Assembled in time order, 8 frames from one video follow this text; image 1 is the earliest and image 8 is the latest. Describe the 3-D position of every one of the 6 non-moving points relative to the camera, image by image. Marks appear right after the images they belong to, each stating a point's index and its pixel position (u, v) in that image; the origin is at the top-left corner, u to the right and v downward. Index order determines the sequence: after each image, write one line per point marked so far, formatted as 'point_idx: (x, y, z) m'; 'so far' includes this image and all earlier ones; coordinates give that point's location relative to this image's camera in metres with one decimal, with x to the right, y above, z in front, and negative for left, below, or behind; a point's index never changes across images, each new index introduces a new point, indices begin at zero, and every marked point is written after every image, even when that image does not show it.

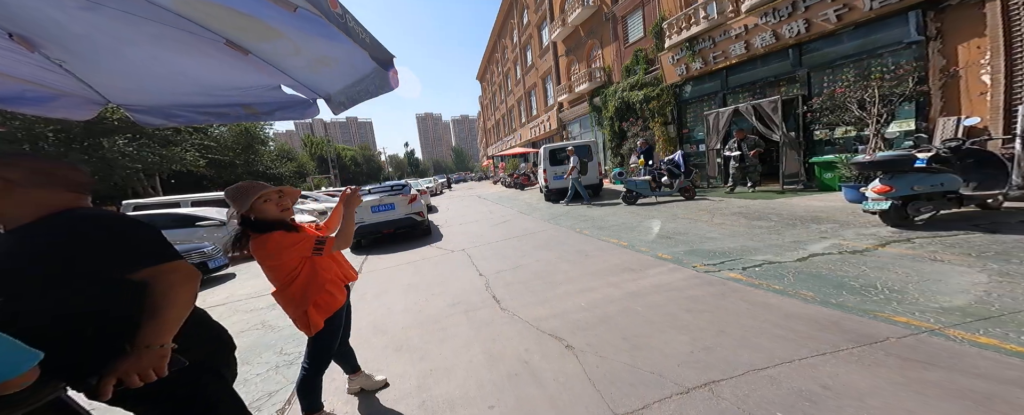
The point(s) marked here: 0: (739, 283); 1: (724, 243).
0: (+1.5, -0.5, +2.1) m
1: (+2.0, -0.4, +2.8) m
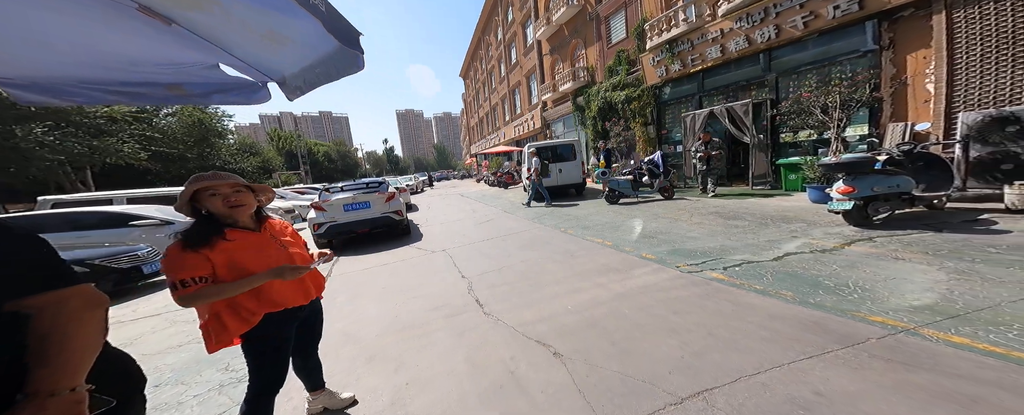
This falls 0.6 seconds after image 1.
0: (+1.4, -0.5, +2.1) m
1: (+1.8, -0.4, +2.9) m
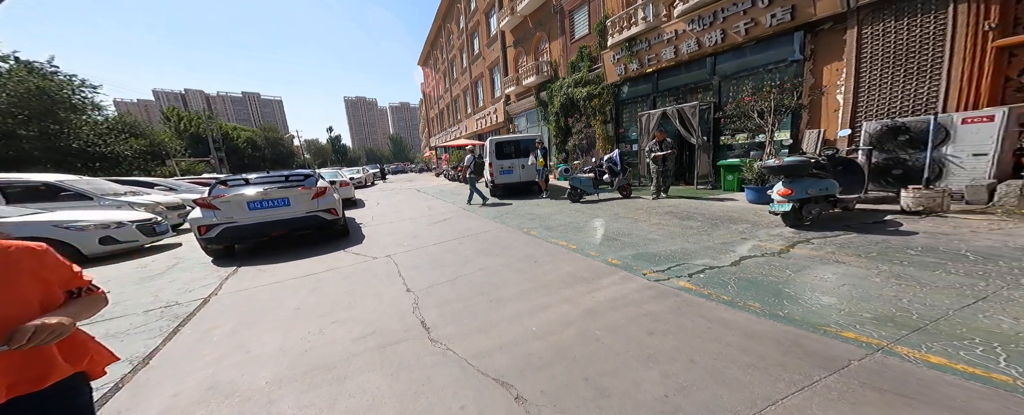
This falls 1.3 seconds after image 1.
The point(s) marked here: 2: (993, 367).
0: (+1.1, -0.6, +2.0) m
1: (+1.4, -0.4, +2.9) m
2: (+1.6, -0.5, +1.1) m
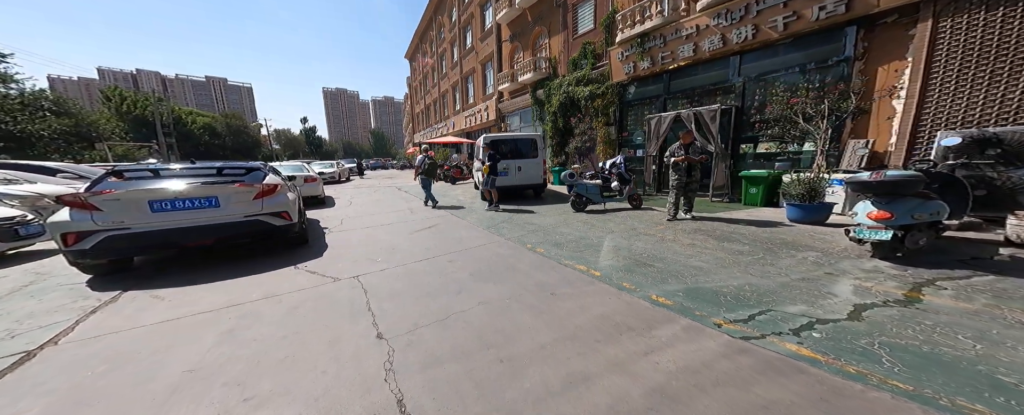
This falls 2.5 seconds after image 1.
0: (+1.3, -0.7, +1.3) m
1: (+1.5, -0.6, +2.1) m
2: (+1.9, -0.7, +0.4) m
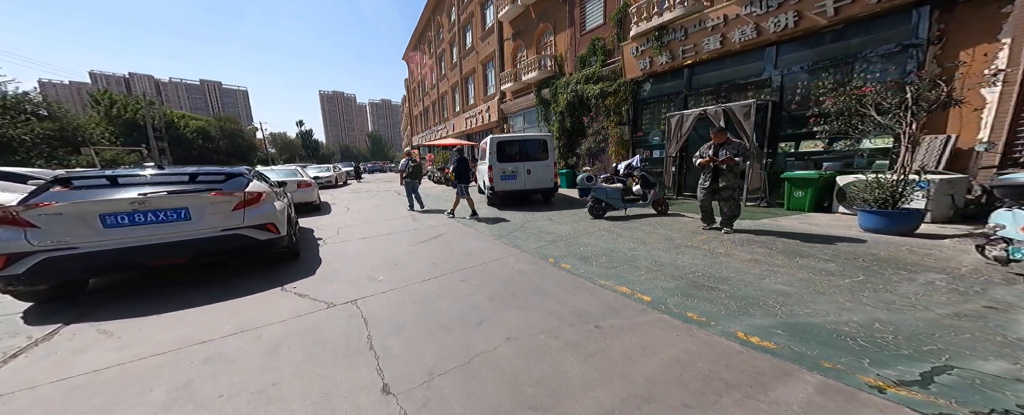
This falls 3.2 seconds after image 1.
0: (+1.6, -0.7, +0.7) m
1: (+1.8, -0.6, +1.6) m
2: (+2.1, -0.7, -0.2) m
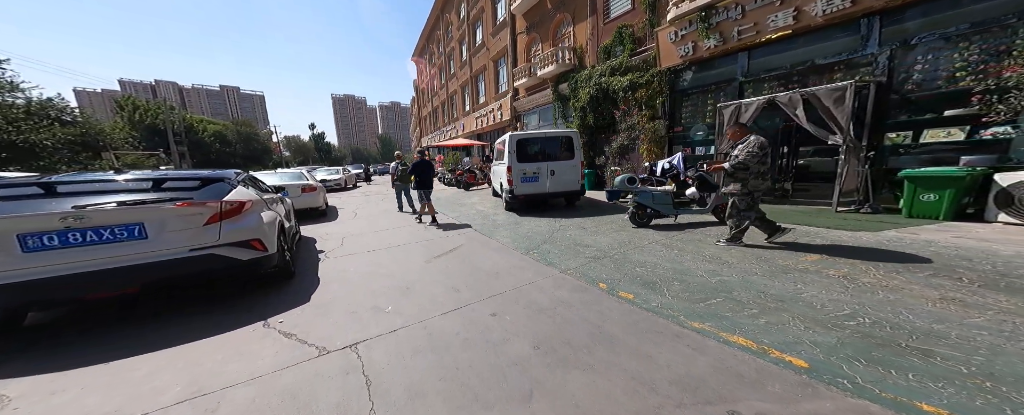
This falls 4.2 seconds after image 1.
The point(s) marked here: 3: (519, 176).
0: (+2.0, -0.8, -0.2) m
1: (+2.2, -0.7, +0.6) m
2: (+2.5, -0.8, -1.1) m
3: (+0.2, +1.0, +11.7) m
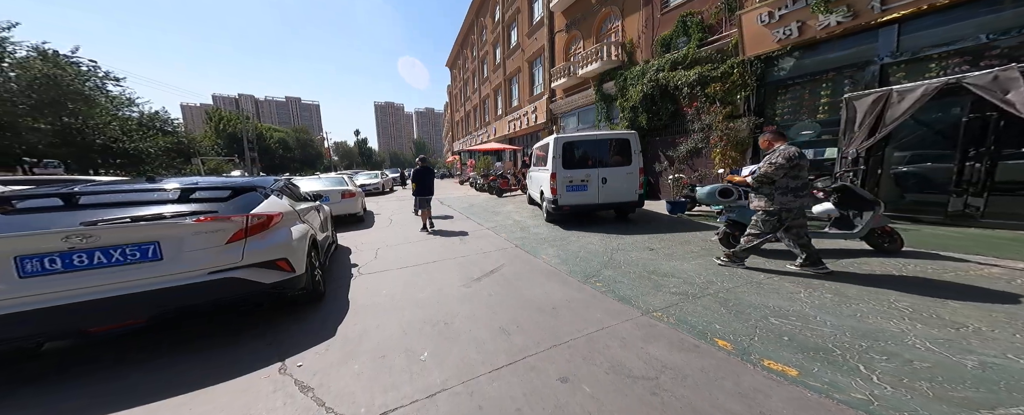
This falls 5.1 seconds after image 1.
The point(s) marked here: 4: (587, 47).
0: (+2.5, -1.0, -1.5) m
1: (+2.8, -0.9, -0.7) m
2: (+2.9, -1.0, -2.5) m
3: (+1.7, +0.7, +10.6) m
4: (+4.4, +9.5, +18.7) m
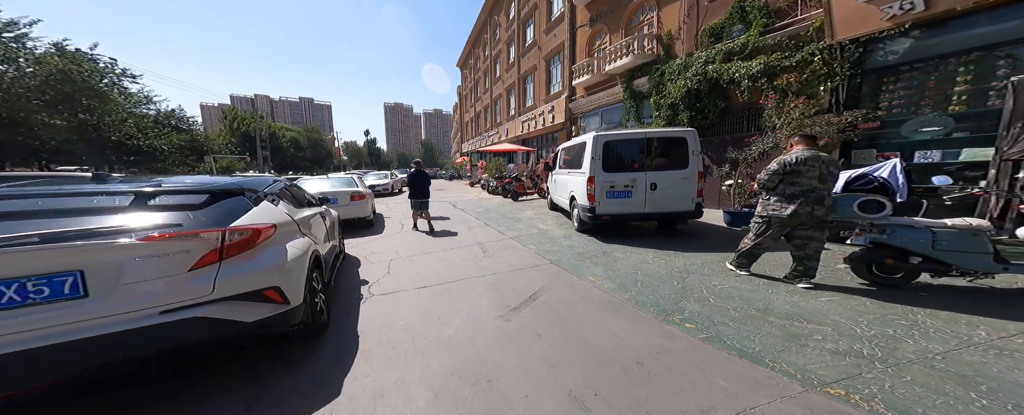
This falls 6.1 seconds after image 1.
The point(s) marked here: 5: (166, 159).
0: (+3.3, -1.2, -3.0) m
1: (+3.6, -1.1, -2.1) m
2: (+3.7, -1.2, -3.9) m
3: (+2.7, +0.4, +9.1) m
4: (+5.6, +9.1, +17.3) m
5: (-21.3, +3.0, +19.2) m
